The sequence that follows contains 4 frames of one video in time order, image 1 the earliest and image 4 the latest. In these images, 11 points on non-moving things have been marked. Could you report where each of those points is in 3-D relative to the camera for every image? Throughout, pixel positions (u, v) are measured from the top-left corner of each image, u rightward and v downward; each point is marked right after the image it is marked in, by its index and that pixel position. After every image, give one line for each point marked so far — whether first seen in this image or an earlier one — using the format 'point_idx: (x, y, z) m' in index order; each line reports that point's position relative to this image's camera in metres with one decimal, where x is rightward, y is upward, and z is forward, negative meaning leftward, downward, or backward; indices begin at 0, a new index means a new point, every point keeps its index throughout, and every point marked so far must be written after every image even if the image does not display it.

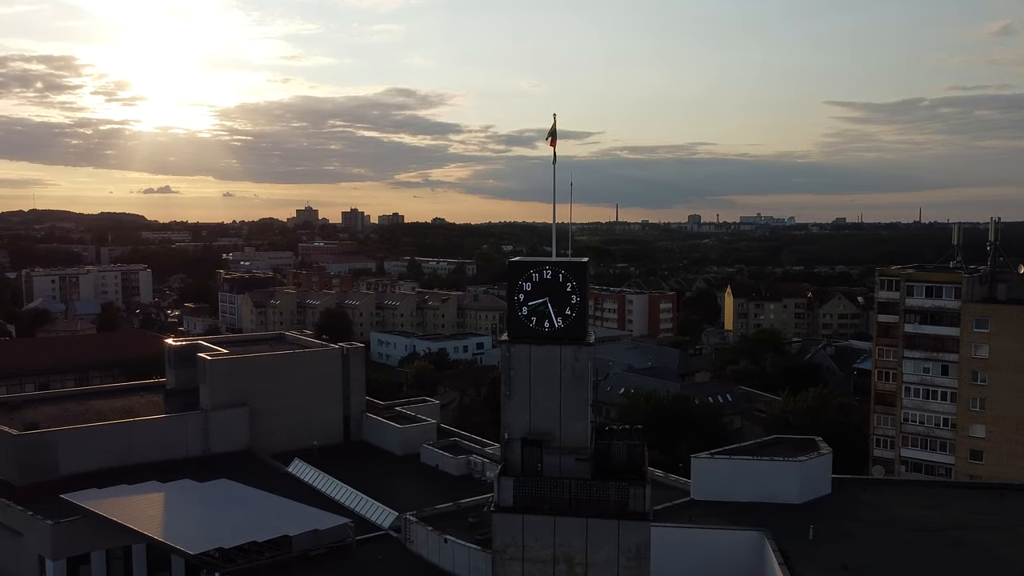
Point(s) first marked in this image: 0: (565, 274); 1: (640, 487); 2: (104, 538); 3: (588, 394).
0: (+0.3, +0.1, +5.8) m
1: (+0.8, -1.2, +5.3) m
2: (-7.0, -4.3, +14.7) m
3: (+0.5, -0.7, +5.7) m
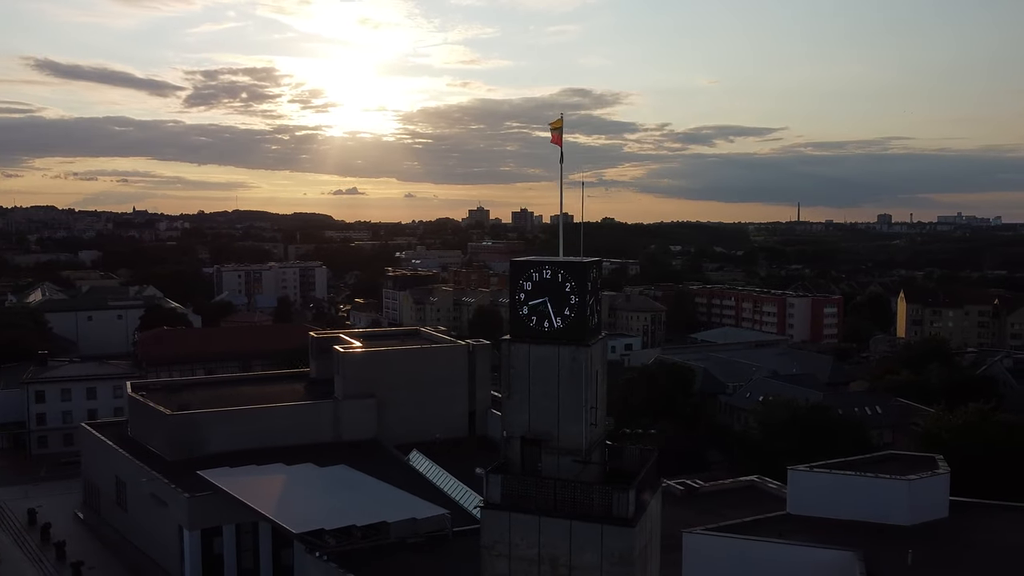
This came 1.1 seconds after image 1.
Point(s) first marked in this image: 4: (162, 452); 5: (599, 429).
0: (+0.3, +0.1, +5.8) m
1: (+0.7, -1.2, +5.2) m
2: (-5.2, -4.2, +16.0) m
3: (+0.5, -0.7, +5.7) m
4: (-7.6, -3.6, +18.7) m
5: (+0.6, -1.0, +5.8) m
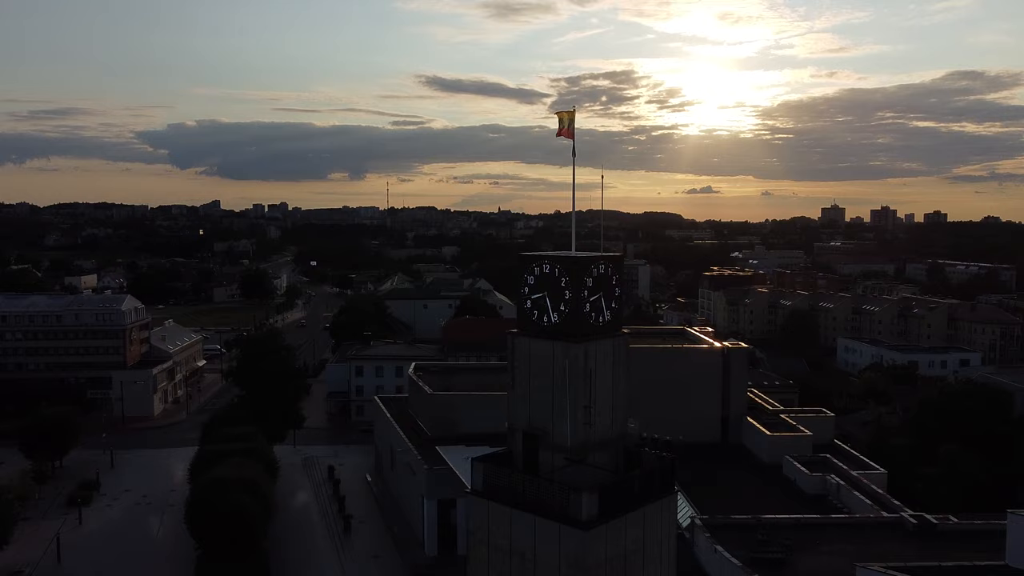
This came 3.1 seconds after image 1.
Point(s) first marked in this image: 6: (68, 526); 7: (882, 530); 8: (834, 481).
0: (+0.3, +0.1, +5.7) m
1: (+0.4, -1.2, +5.1) m
2: (-0.9, -4.0, +17.3) m
3: (+0.4, -0.7, +5.6) m
4: (-2.1, -3.3, +20.8) m
5: (+0.5, -0.9, +5.7) m
6: (-10.0, -5.4, +19.3) m
7: (+5.7, -3.7, +13.2) m
8: (+6.1, -3.7, +16.5) m
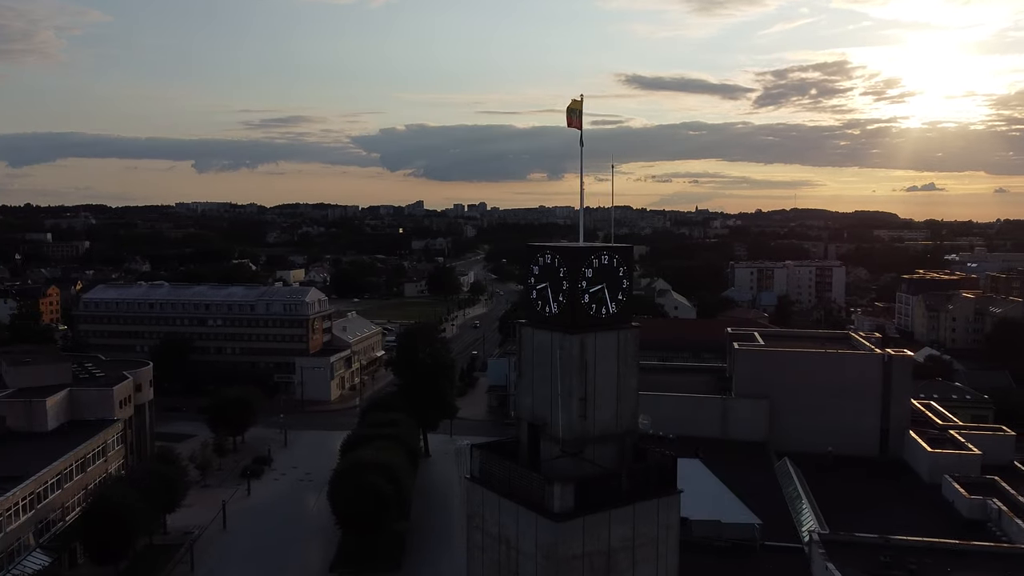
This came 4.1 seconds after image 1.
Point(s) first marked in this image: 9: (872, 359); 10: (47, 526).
0: (+0.3, +0.2, +5.7) m
1: (+0.3, -1.2, +5.0) m
2: (+1.6, -4.0, +17.2) m
3: (+0.4, -0.6, +5.5) m
4: (+1.2, -3.3, +20.9) m
5: (+0.5, -0.9, +5.6) m
6: (-6.8, -5.1, +21.3) m
7: (+7.1, -3.7, +11.8) m
8: (+8.3, -3.8, +14.9) m
9: (+8.1, -1.6, +19.6) m
10: (-8.8, -4.5, +16.4) m
